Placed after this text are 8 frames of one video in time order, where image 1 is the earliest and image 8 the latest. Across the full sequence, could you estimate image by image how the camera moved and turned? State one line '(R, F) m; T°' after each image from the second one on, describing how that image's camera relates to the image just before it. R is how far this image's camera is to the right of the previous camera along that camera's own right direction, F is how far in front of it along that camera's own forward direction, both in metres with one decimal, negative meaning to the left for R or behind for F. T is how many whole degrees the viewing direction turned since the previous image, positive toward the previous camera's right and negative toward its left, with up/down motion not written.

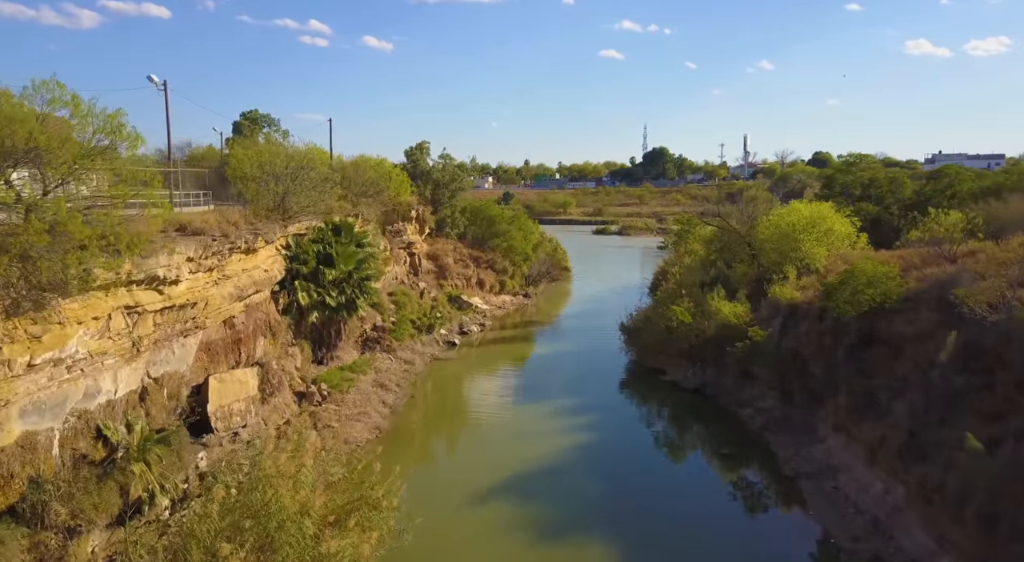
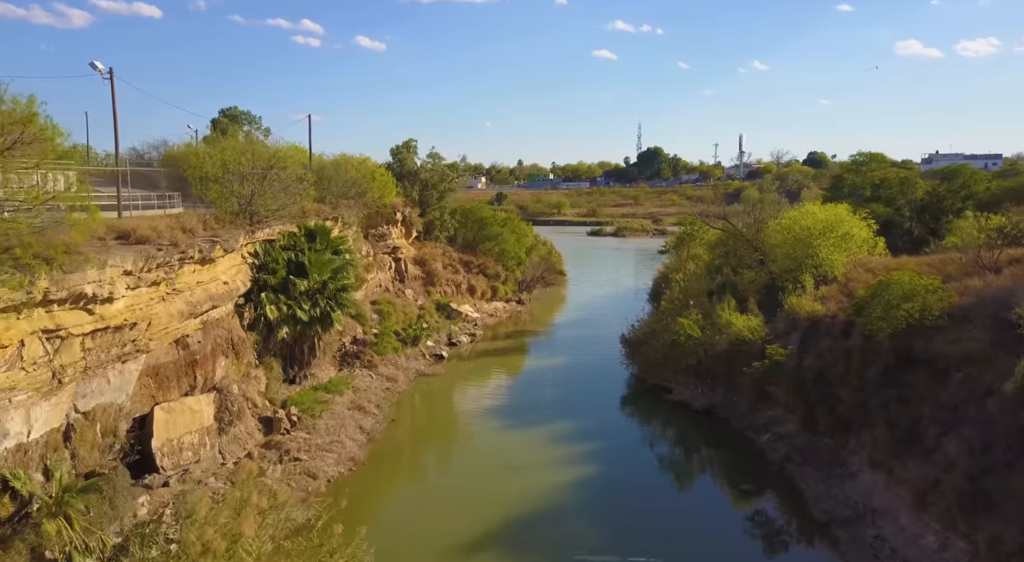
(+0.1, +2.4) m; 0°
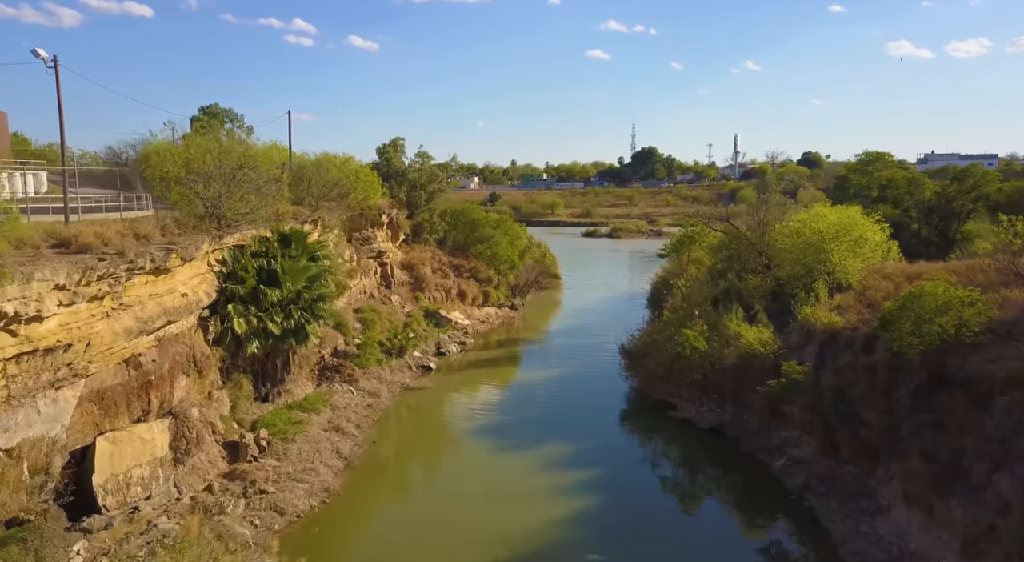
(+0.1, +1.9) m; 0°
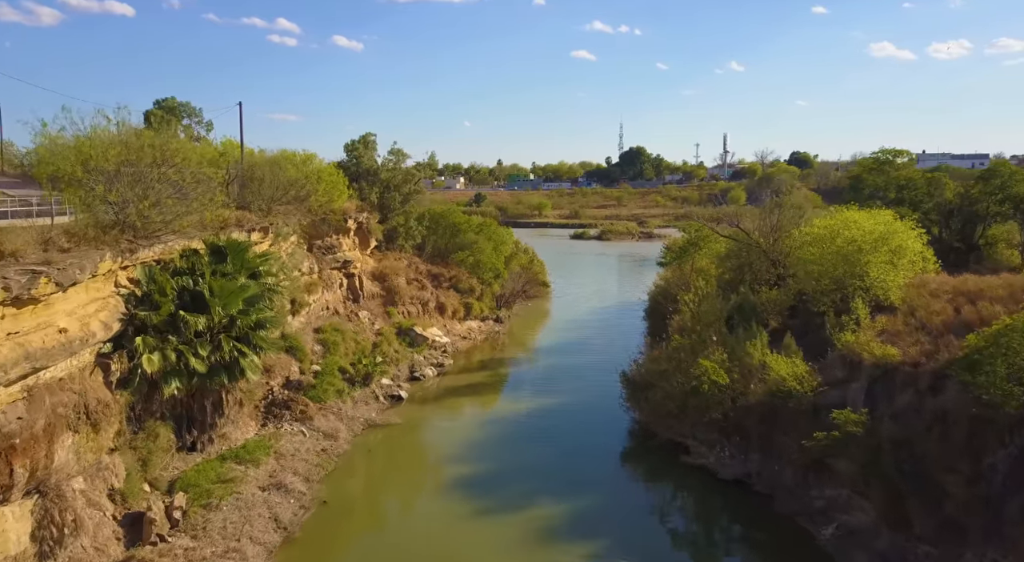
(+0.1, +3.9) m; +1°
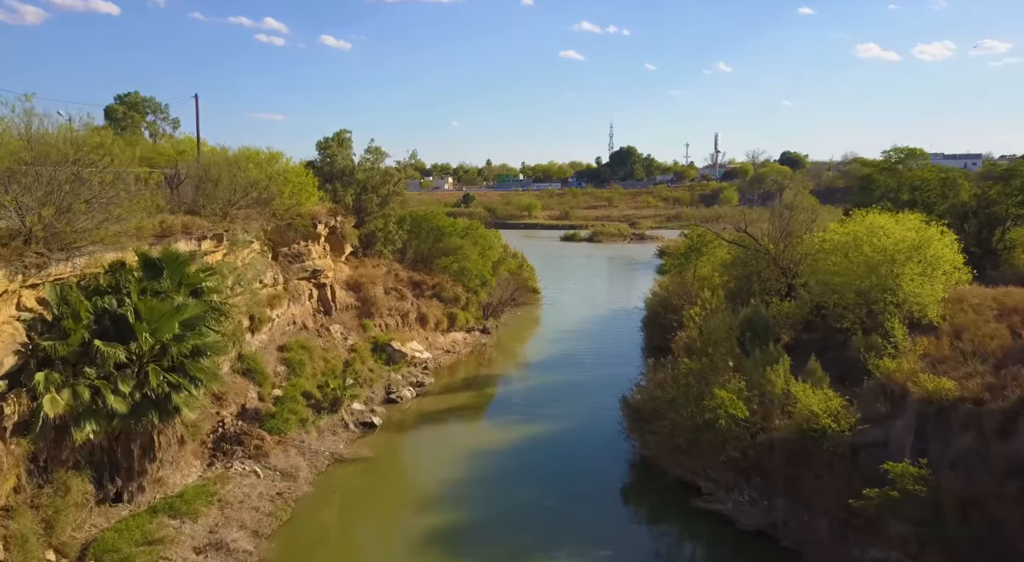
(+0.1, +2.7) m; +1°
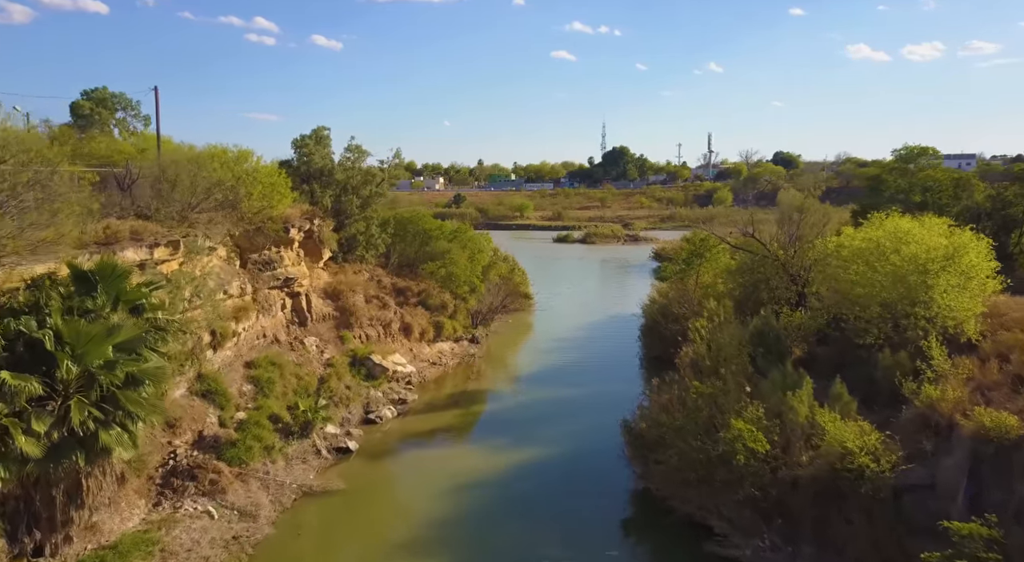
(+0.1, +2.1) m; +1°
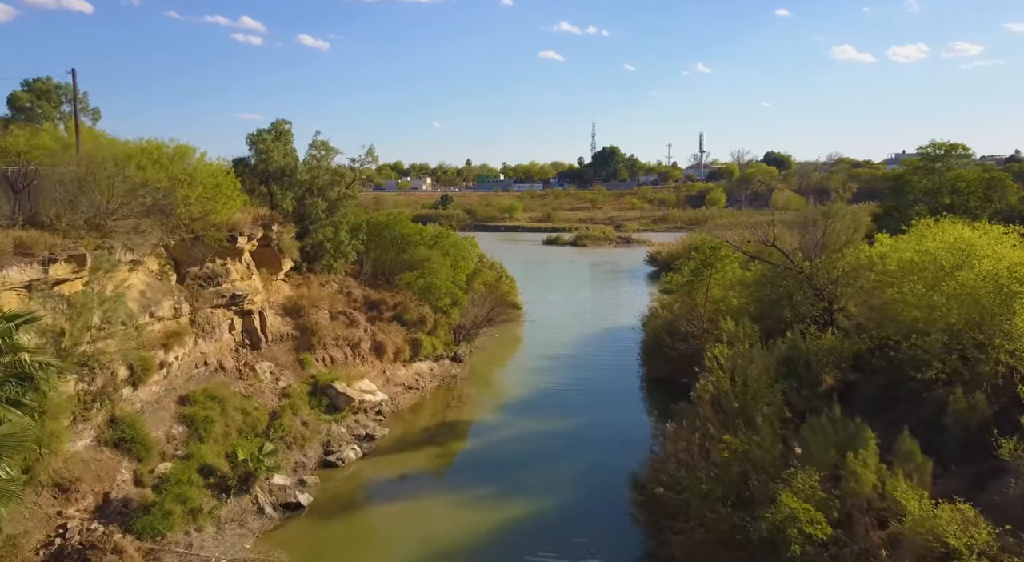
(+0.1, +3.5) m; +1°
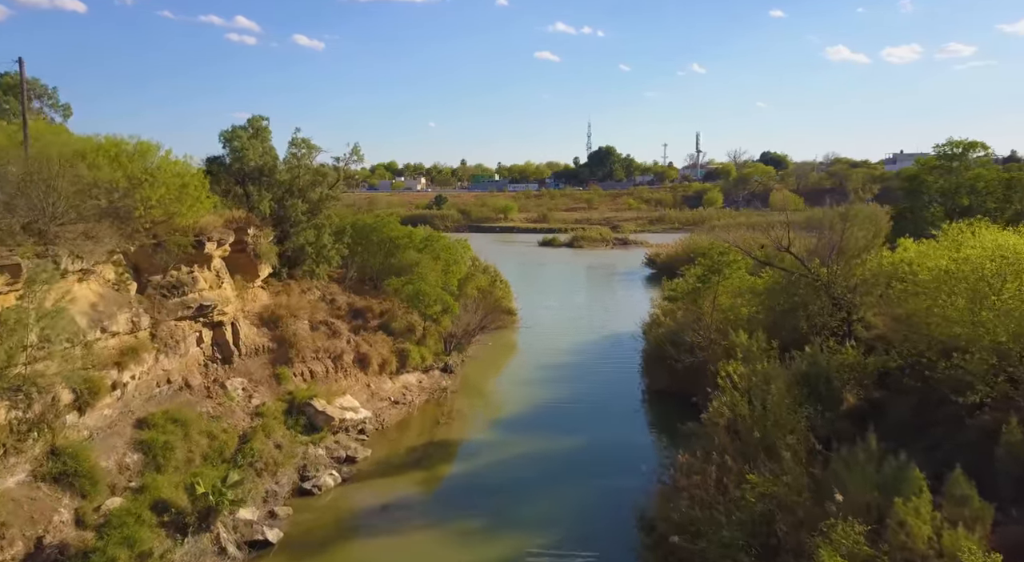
(+0.1, +1.8) m; 0°
